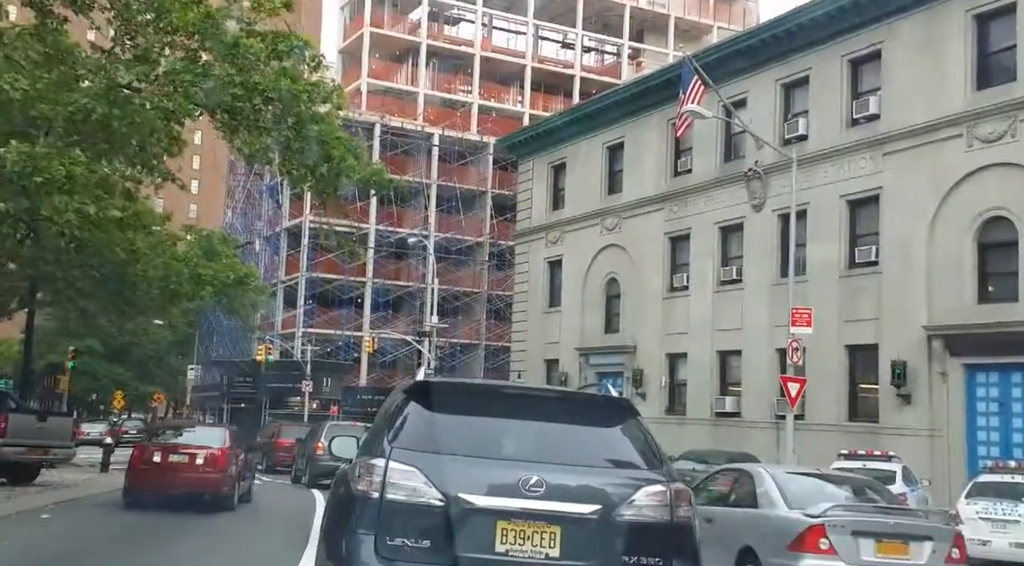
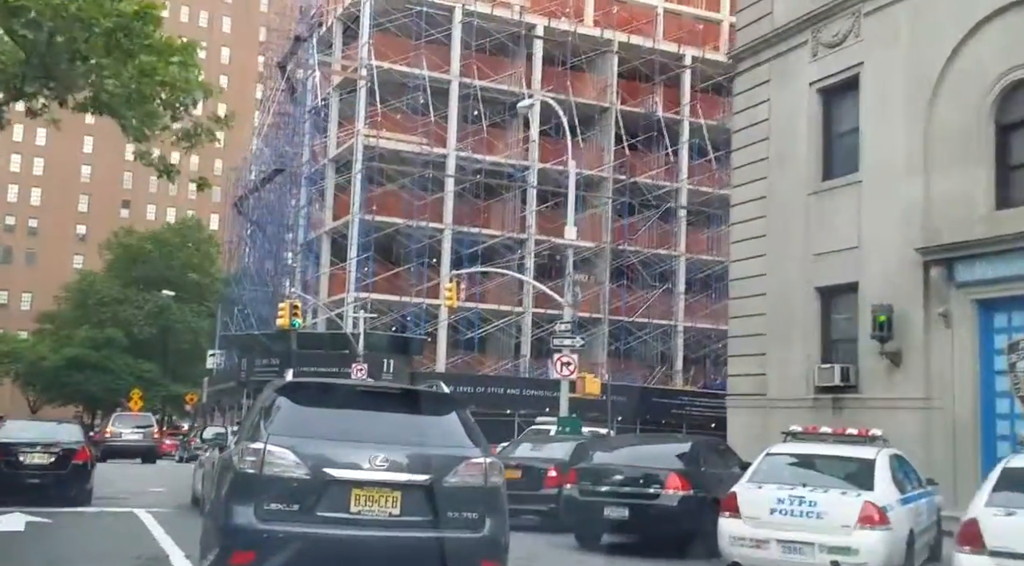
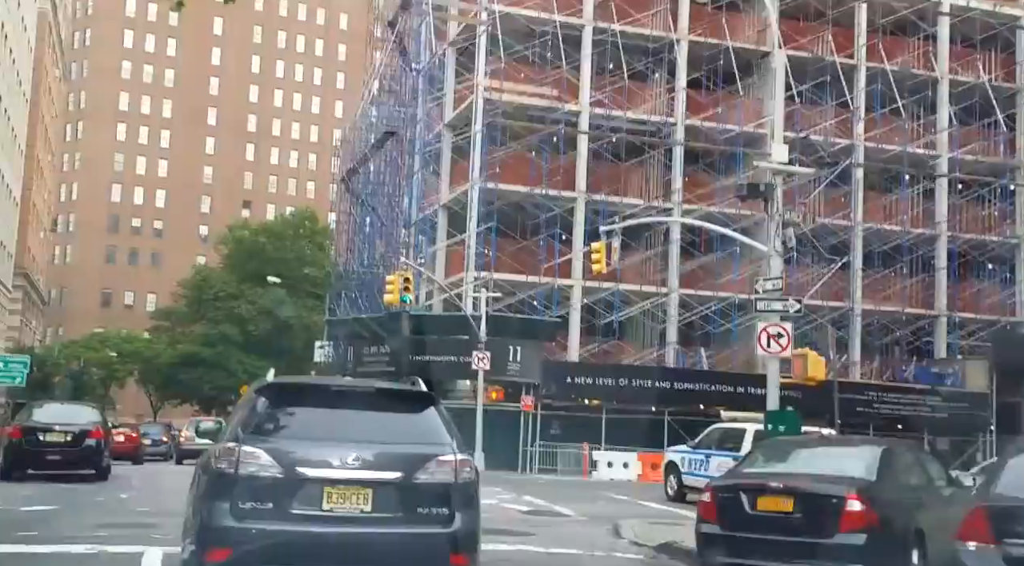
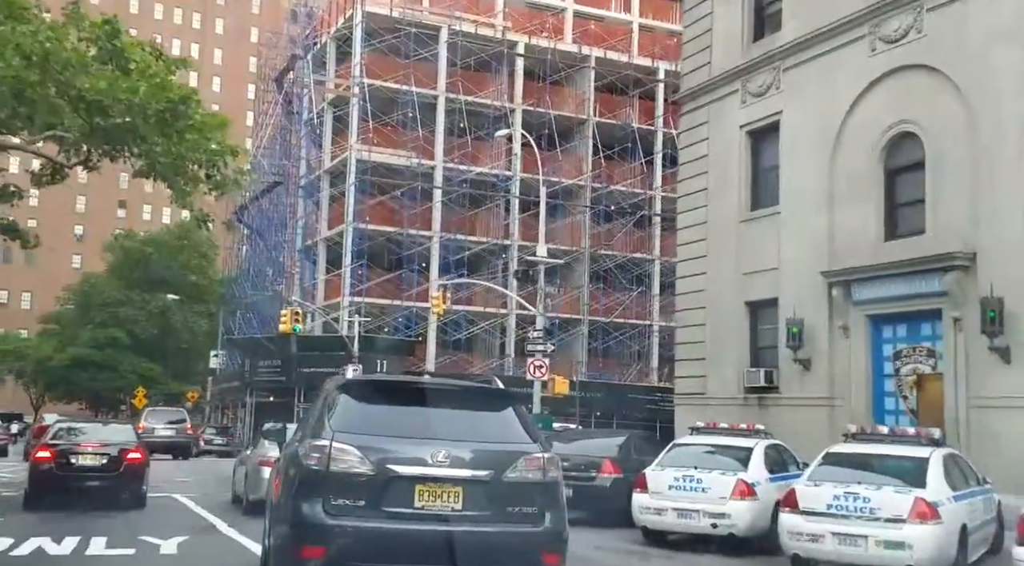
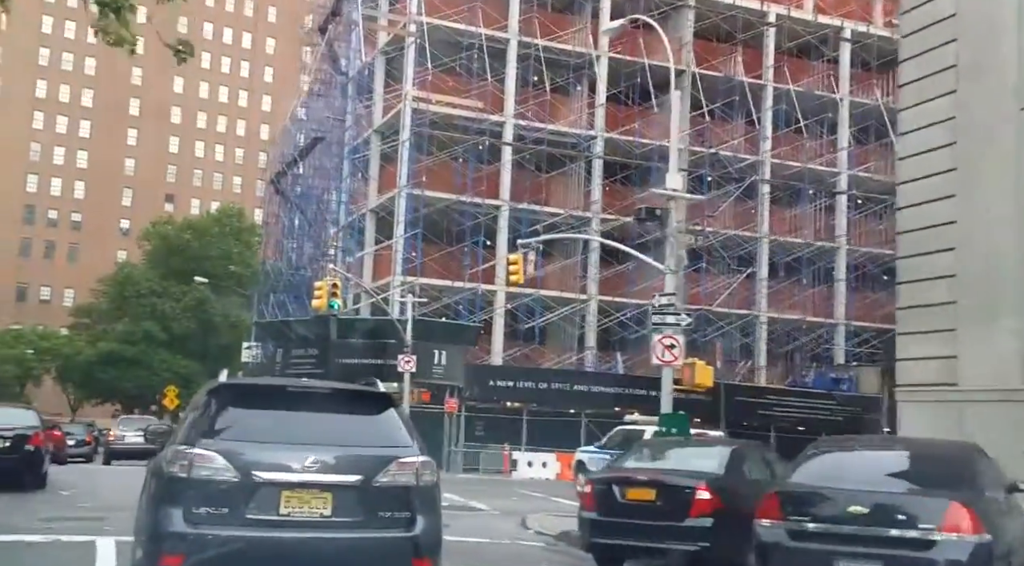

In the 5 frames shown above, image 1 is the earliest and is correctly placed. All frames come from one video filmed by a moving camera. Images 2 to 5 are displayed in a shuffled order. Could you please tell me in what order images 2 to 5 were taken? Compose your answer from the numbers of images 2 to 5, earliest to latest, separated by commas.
4, 2, 5, 3
